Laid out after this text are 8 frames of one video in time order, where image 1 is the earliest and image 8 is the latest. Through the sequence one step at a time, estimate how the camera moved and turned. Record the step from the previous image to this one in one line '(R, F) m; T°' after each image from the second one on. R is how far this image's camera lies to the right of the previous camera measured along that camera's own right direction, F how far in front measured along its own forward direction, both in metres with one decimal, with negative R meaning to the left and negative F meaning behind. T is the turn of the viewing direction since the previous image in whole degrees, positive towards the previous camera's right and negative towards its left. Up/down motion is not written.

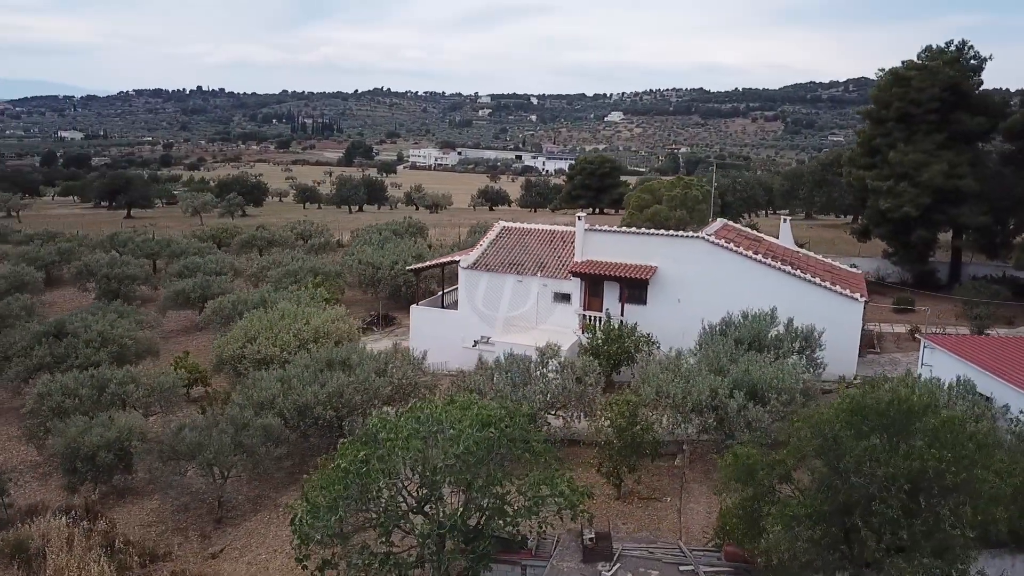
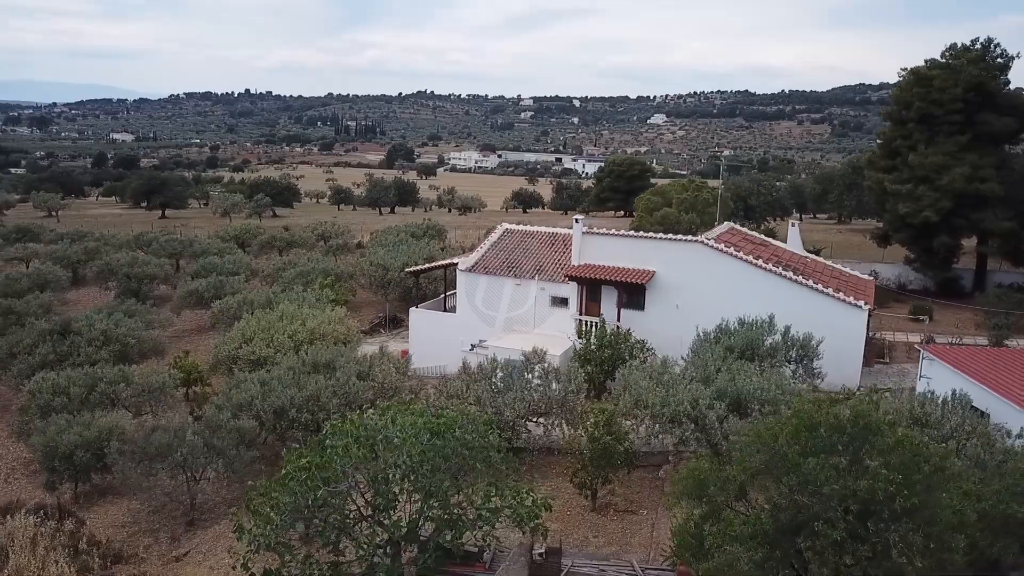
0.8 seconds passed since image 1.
(+1.3, +0.4) m; -3°
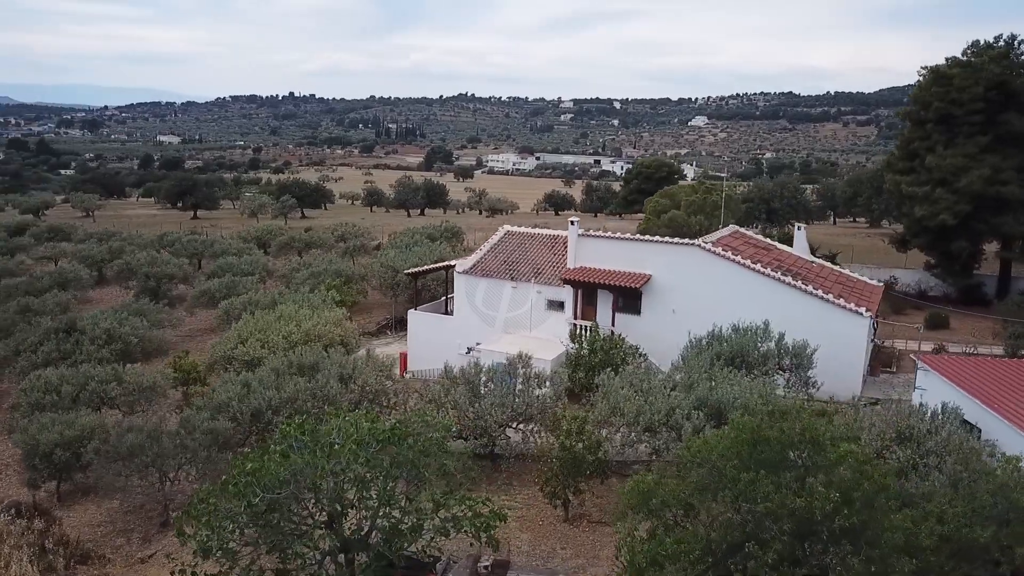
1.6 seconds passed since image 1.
(+1.2, +0.4) m; -3°
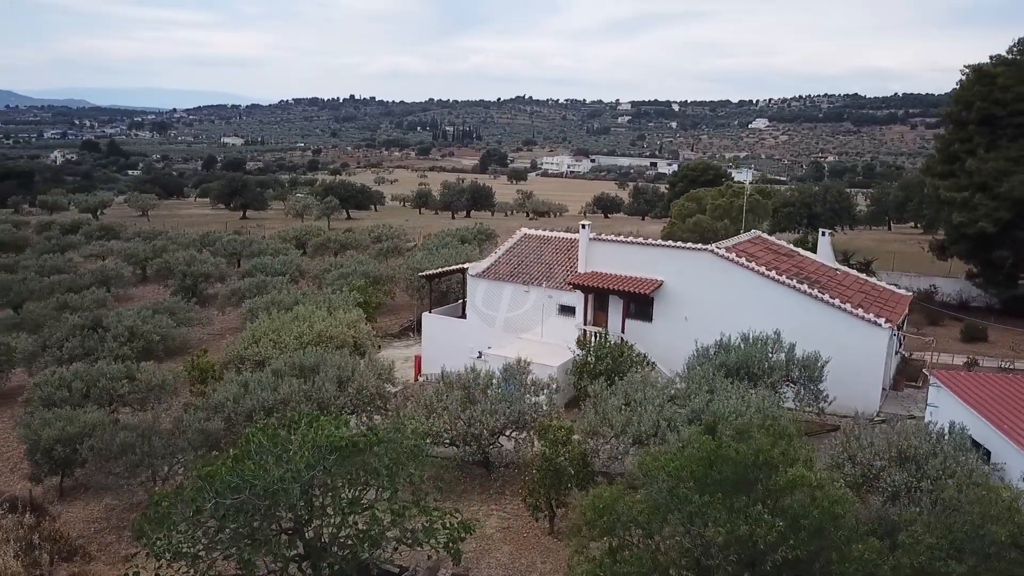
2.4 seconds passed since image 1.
(+1.2, +0.4) m; -4°
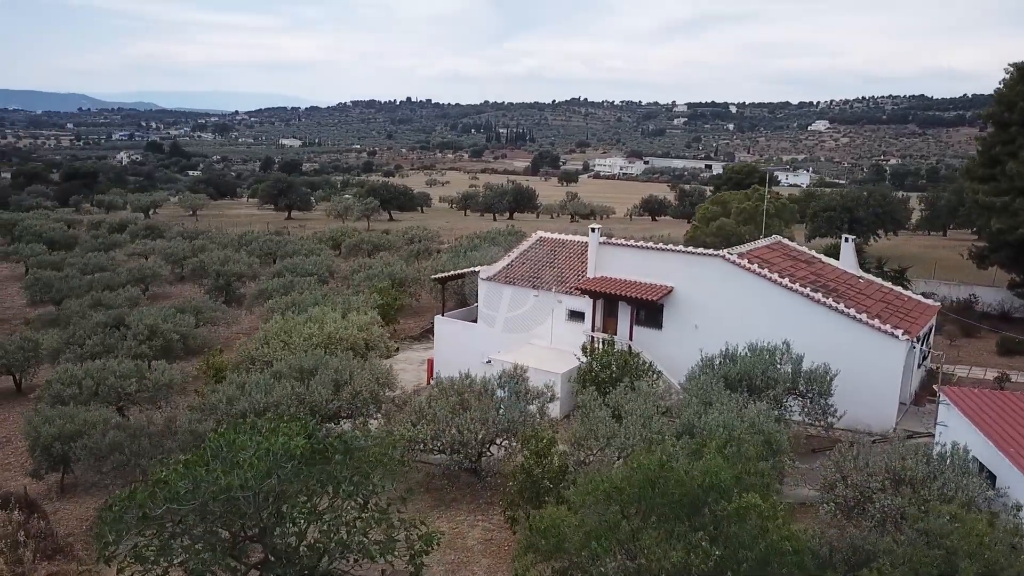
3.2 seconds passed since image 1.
(+1.2, +0.5) m; -4°
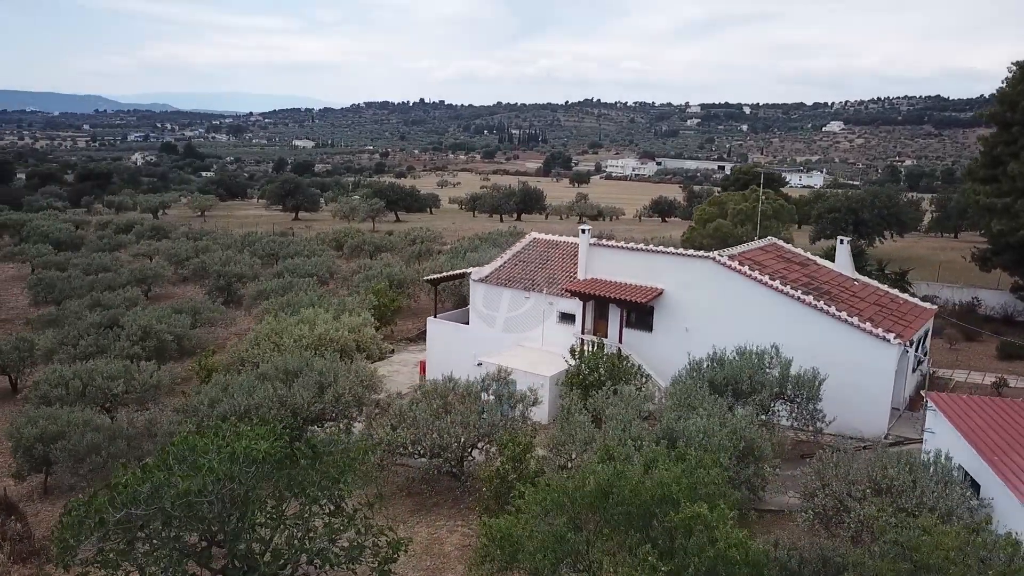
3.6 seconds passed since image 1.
(+0.6, +0.2) m; -1°
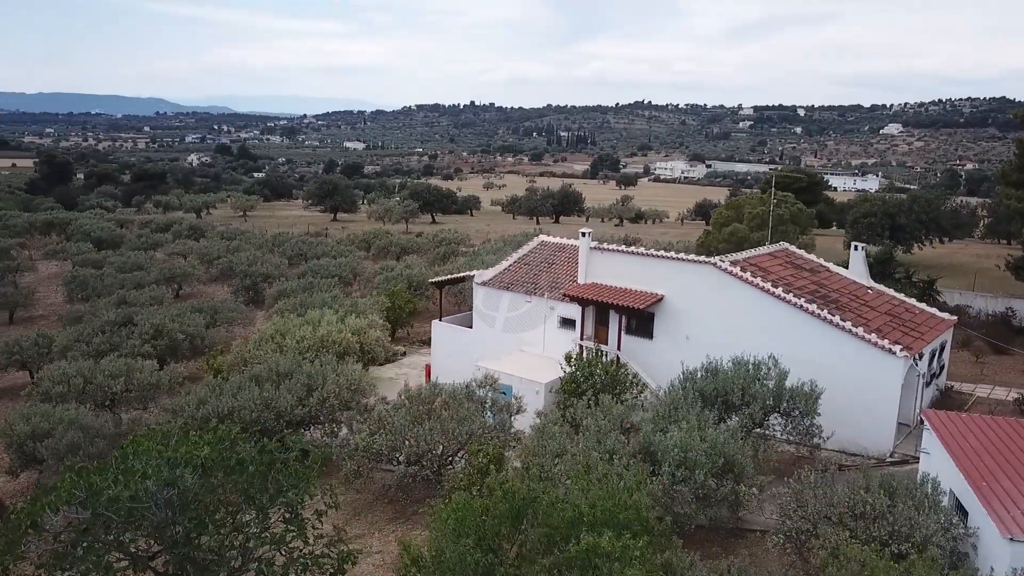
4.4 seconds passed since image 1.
(+1.2, +0.5) m; -3°
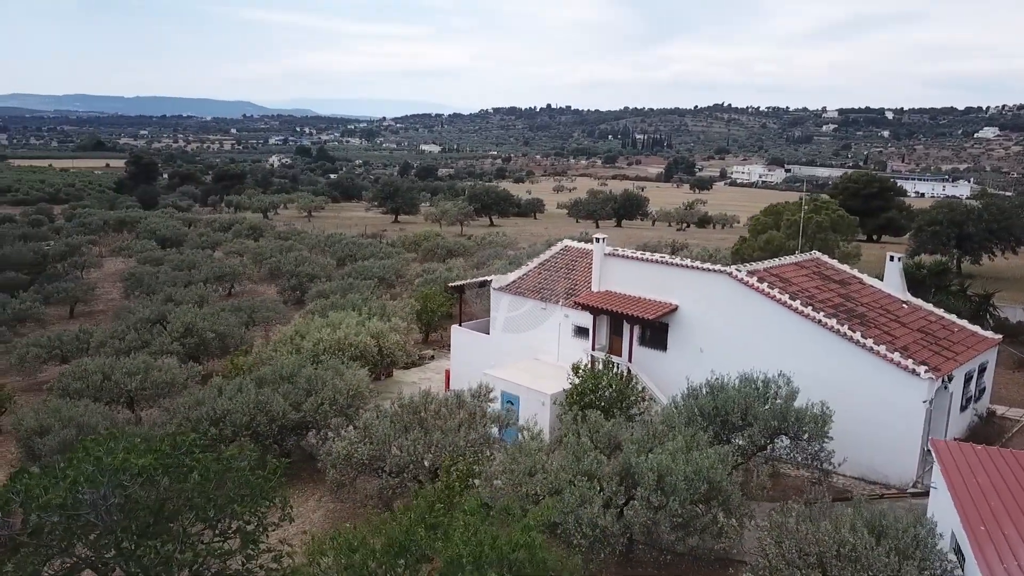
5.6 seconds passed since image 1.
(+1.5, +0.7) m; -5°
